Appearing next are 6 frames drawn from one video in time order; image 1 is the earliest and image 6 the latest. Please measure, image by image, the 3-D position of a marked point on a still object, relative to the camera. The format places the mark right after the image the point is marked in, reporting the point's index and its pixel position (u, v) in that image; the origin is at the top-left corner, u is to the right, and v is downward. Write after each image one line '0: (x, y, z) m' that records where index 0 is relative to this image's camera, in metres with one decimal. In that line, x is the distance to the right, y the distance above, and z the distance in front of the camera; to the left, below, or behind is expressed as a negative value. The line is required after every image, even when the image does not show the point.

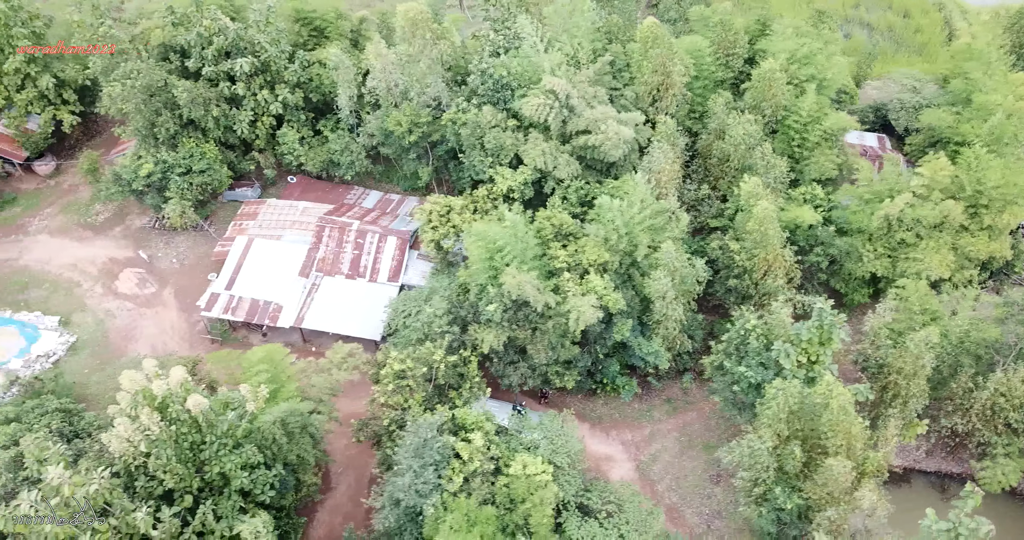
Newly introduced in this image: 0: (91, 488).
0: (-7.1, -3.7, +14.3) m
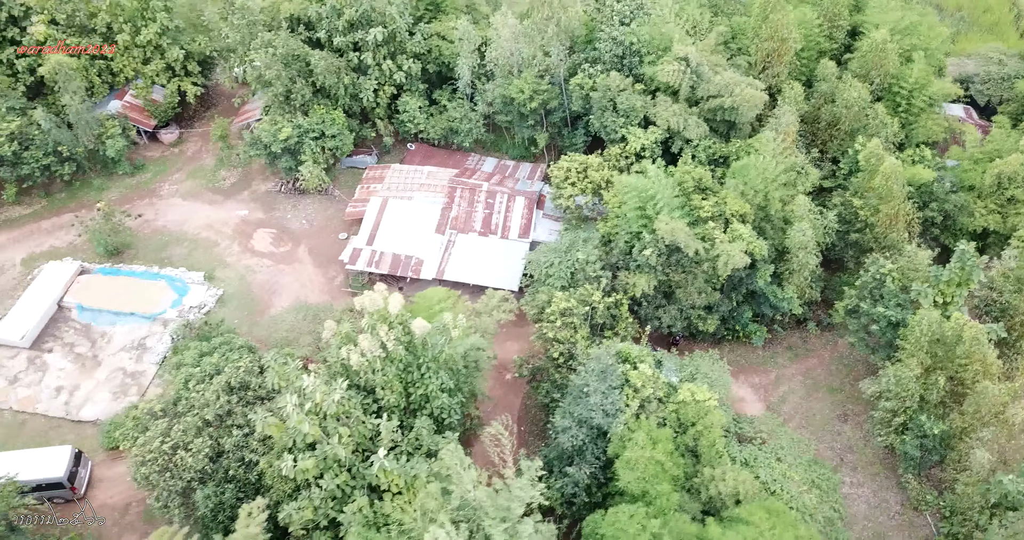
0: (-3.2, -2.4, +15.7) m
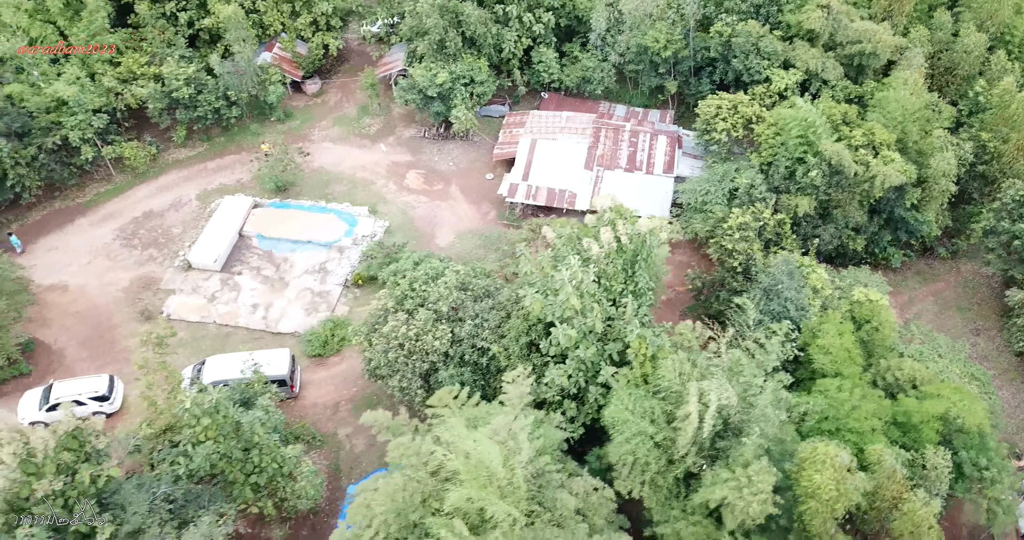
0: (+1.6, -0.2, +17.9) m
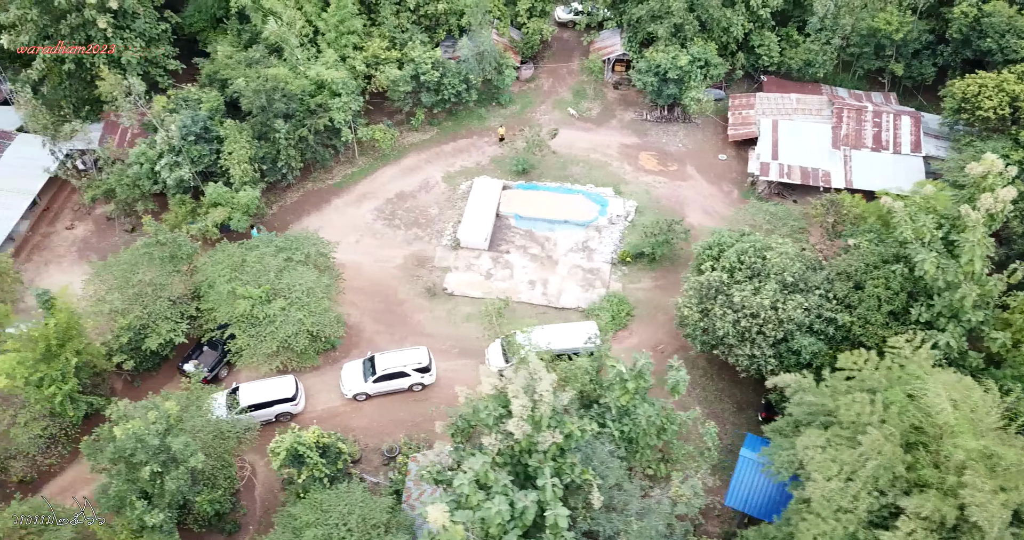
0: (+10.1, +0.5, +18.4) m
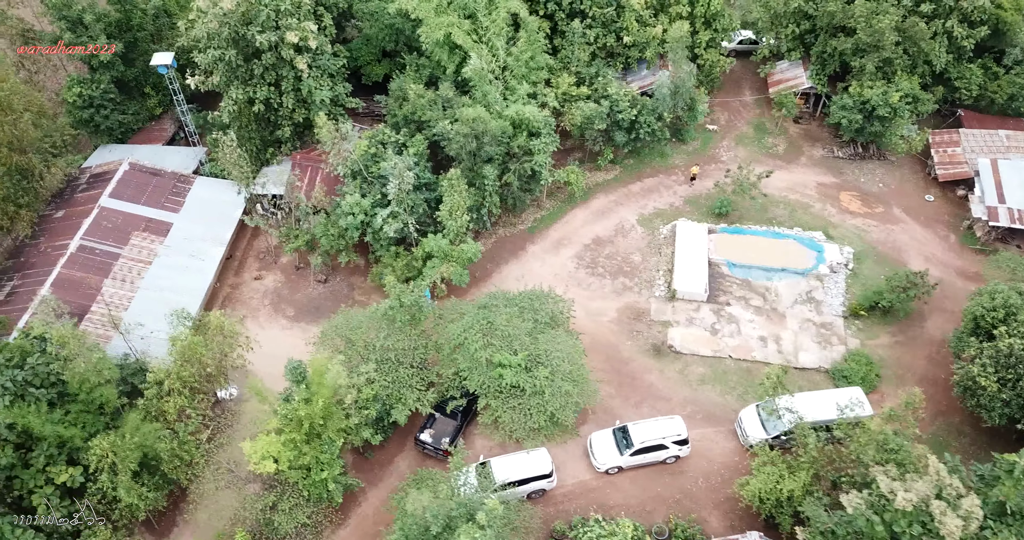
0: (+16.7, -1.0, +16.6) m
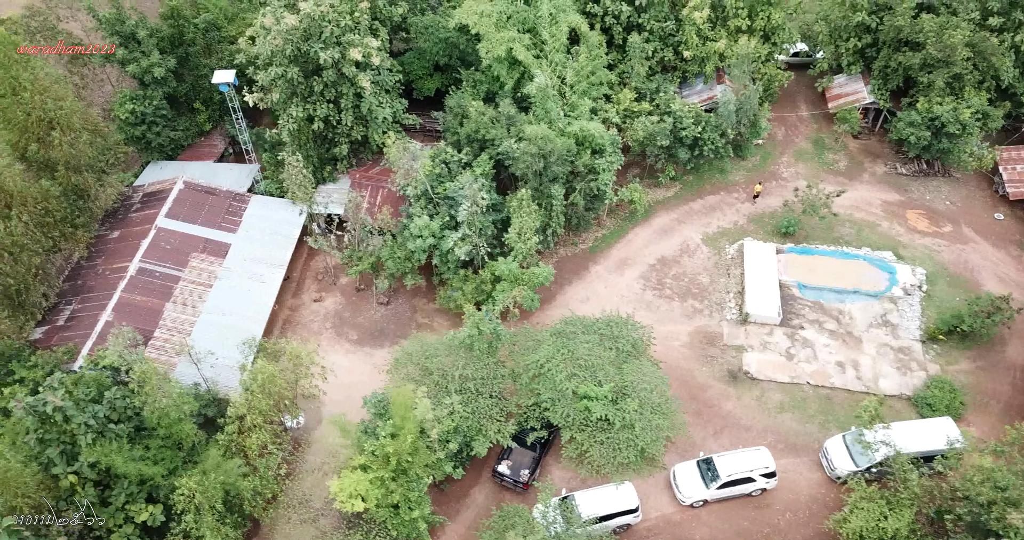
0: (+18.7, -1.6, +15.9) m
